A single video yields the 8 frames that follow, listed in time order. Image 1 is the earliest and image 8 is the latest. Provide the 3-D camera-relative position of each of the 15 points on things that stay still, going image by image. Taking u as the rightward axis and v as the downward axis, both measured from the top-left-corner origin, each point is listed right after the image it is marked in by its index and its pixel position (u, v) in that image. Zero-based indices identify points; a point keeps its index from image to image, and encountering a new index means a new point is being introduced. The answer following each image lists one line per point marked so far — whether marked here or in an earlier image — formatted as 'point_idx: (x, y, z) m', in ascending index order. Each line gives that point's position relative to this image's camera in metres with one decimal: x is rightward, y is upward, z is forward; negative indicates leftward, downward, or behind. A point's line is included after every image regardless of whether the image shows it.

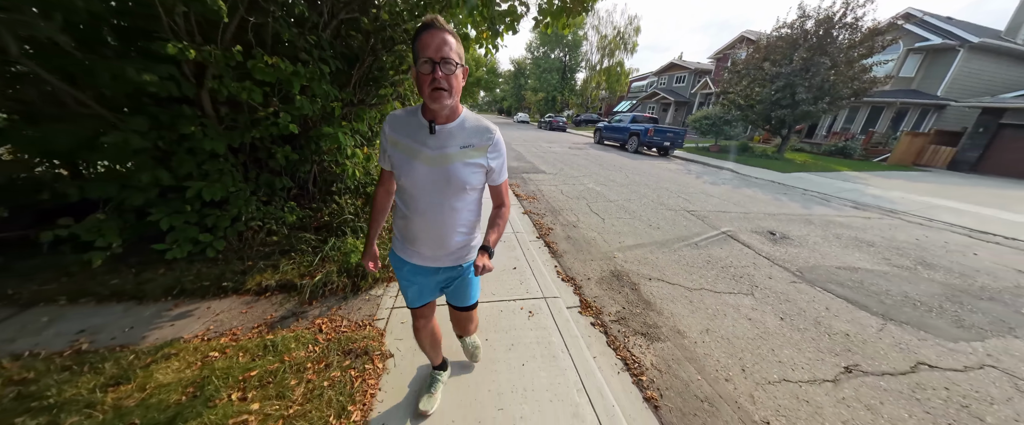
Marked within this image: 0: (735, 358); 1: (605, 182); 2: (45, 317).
0: (+1.5, -1.0, +2.0) m
1: (+2.2, +0.7, +6.8) m
2: (-3.0, -0.7, +1.9) m
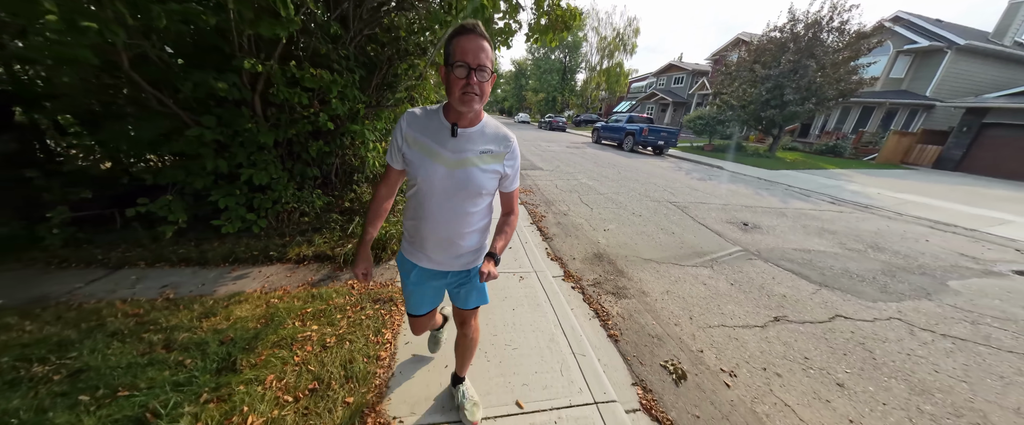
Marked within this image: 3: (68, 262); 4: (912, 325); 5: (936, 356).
0: (+1.4, -0.8, +2.4) m
1: (+2.2, +0.9, +7.2) m
2: (-3.1, -0.5, +2.3) m
3: (-3.8, -0.4, +2.4) m
4: (+3.3, -0.9, +2.4) m
5: (+3.0, -1.1, +2.1) m
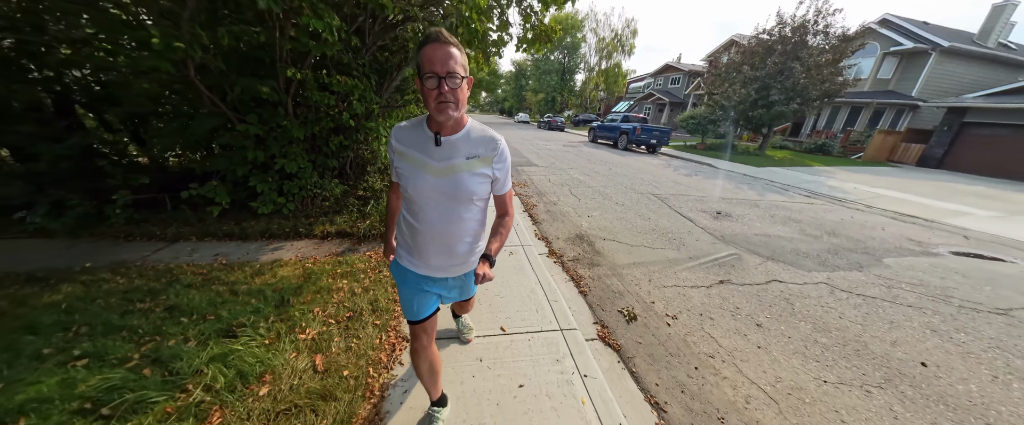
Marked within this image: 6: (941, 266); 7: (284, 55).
0: (+1.4, -0.7, +2.9) m
1: (+2.1, +1.0, +7.7) m
2: (-3.2, -0.3, +2.8) m
3: (-3.9, -0.2, +2.9) m
4: (+3.2, -0.8, +2.9) m
5: (+2.9, -0.9, +2.6) m
6: (+5.5, -0.7, +3.7) m
7: (-2.2, +1.5, +2.7) m
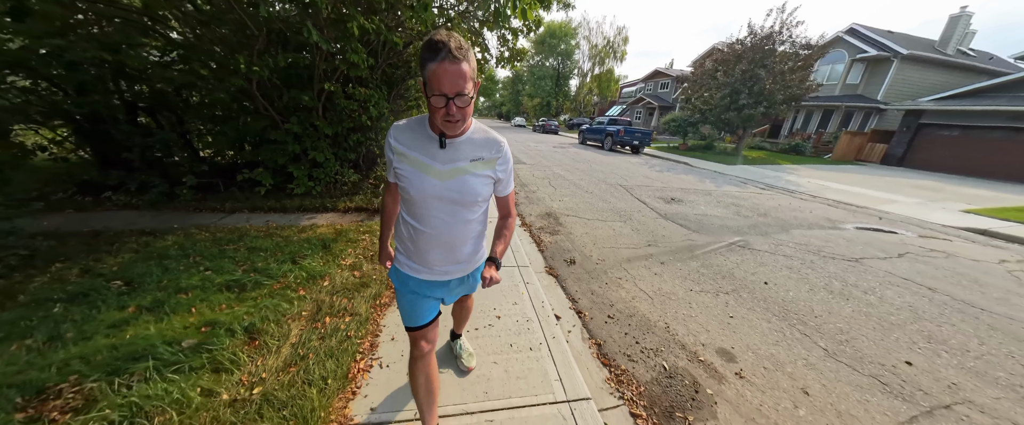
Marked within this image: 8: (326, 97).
0: (+1.1, -0.4, +3.8) m
1: (+1.8, +1.3, +8.6) m
2: (-3.5, 0.0, +3.7) m
3: (-4.2, 0.0, +3.8) m
4: (+2.9, -0.5, +3.8) m
5: (+2.6, -0.6, +3.5) m
6: (+5.2, -0.4, +4.7) m
7: (-2.5, +1.8, +3.6) m
8: (-2.6, +1.6, +3.9) m
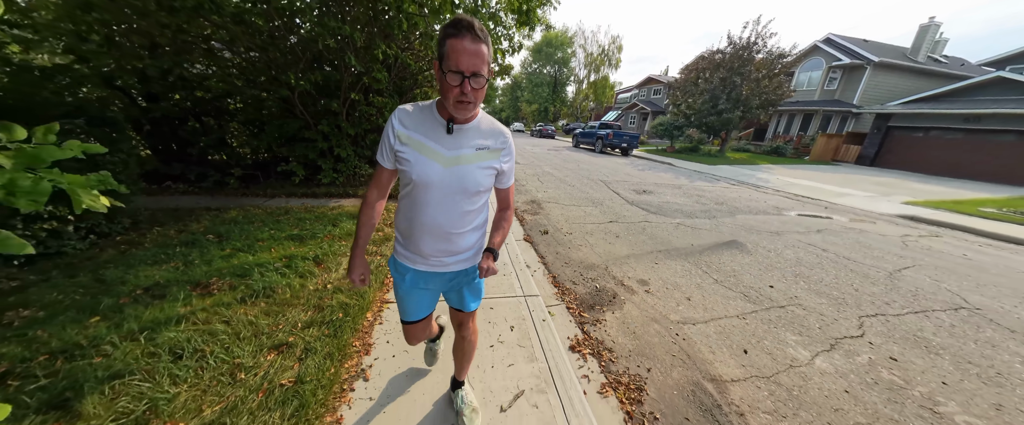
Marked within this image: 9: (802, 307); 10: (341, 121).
0: (+0.9, -0.1, +4.6) m
1: (+1.6, +1.5, +9.5) m
2: (-3.7, +0.2, +4.6) m
3: (-4.4, +0.3, +4.7) m
4: (+2.7, -0.2, +4.6) m
5: (+2.4, -0.3, +4.3) m
6: (+5.0, -0.1, +5.5) m
7: (-2.7, +2.0, +4.6) m
8: (-2.8, +1.8, +4.8) m
9: (+2.6, -0.9, +2.5) m
10: (-2.9, +1.5, +4.8) m
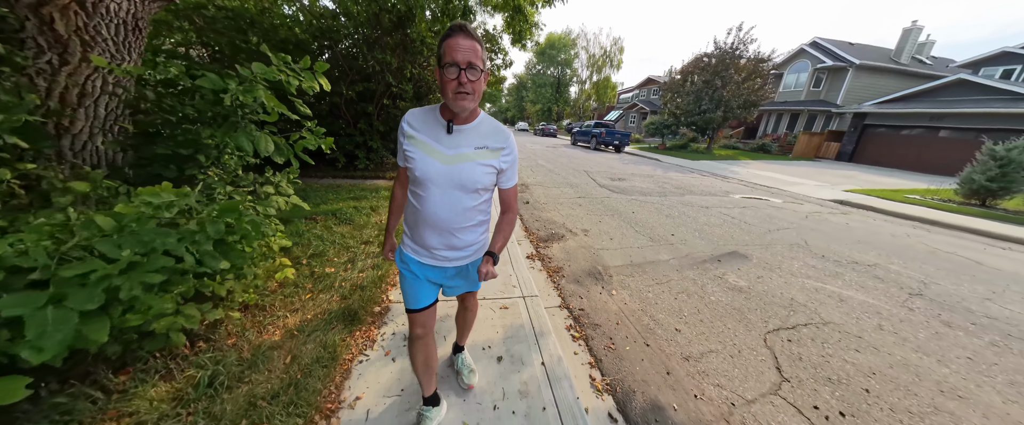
0: (+0.7, +0.4, +6.0) m
1: (+1.5, +1.9, +10.9) m
2: (-3.8, +0.7, +6.1) m
3: (-4.5, +0.8, +6.2) m
4: (+2.5, +0.3, +6.0) m
5: (+2.3, +0.2, +5.7) m
6: (+4.8, +0.4, +6.8) m
7: (-2.9, +2.5, +6.0) m
8: (-2.9, +2.3, +6.3) m
9: (+2.4, -0.4, +3.9) m
10: (-3.1, +2.0, +6.3) m
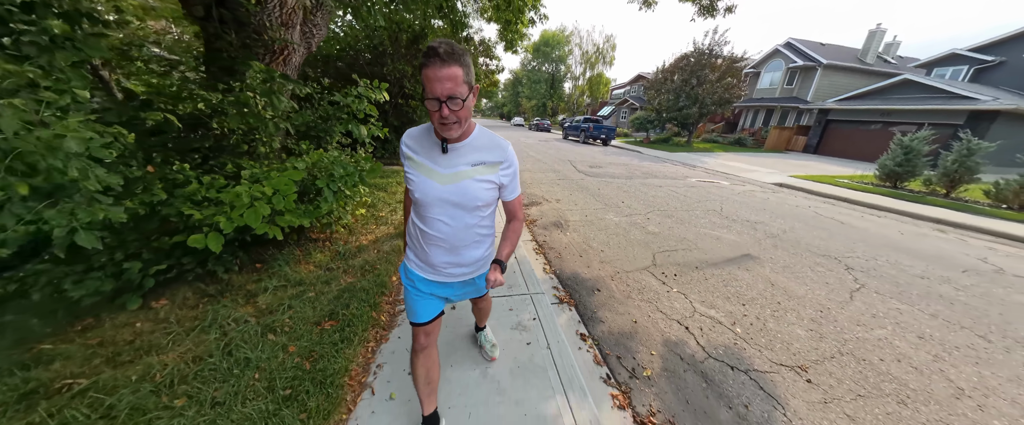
0: (+0.5, +0.9, +7.4) m
1: (+1.2, +2.5, +12.3) m
2: (-4.1, +1.2, +7.4) m
3: (-4.7, +1.3, +7.5) m
4: (+2.3, +0.8, +7.4) m
5: (+2.1, +0.7, +7.1) m
6: (+4.6, +0.9, +8.3) m
7: (-3.1, +3.0, +7.4) m
8: (-3.1, +2.9, +7.6) m
9: (+2.2, +0.1, +5.3) m
10: (-3.3, +2.6, +7.6) m
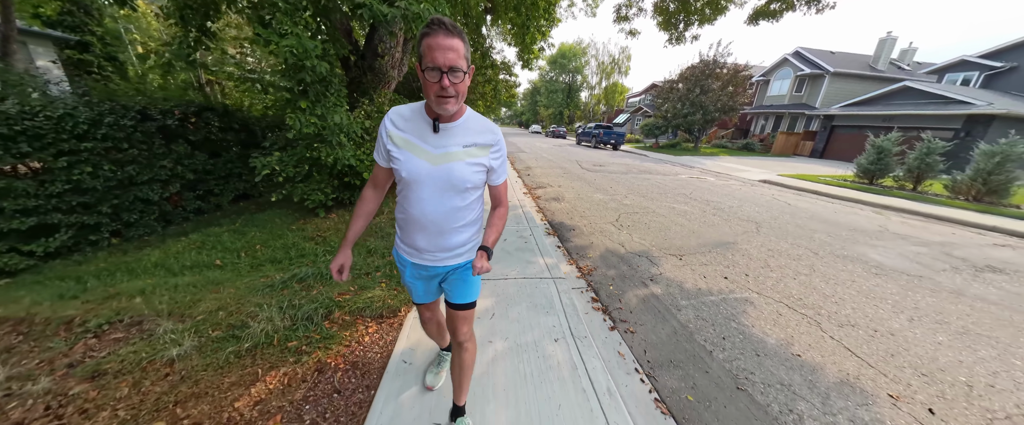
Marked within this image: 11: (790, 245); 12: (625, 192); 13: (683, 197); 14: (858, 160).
0: (+0.9, +1.3, +9.1) m
1: (+2.0, +2.8, +14.0) m
2: (-3.6, +1.7, +9.4) m
3: (-4.3, +1.8, +9.5) m
4: (+2.7, +1.2, +9.0) m
5: (+2.4, +1.2, +8.7) m
6: (+5.1, +1.3, +9.7) m
7: (-2.6, +3.5, +9.3) m
8: (-2.7, +3.3, +9.6) m
9: (+2.5, +0.6, +6.9) m
10: (-2.8, +3.0, +9.6) m
11: (+4.0, -0.5, +4.1) m
12: (+2.7, +0.6, +6.9) m
13: (+4.0, +0.4, +6.7) m
14: (+12.2, +1.9, +10.0) m
